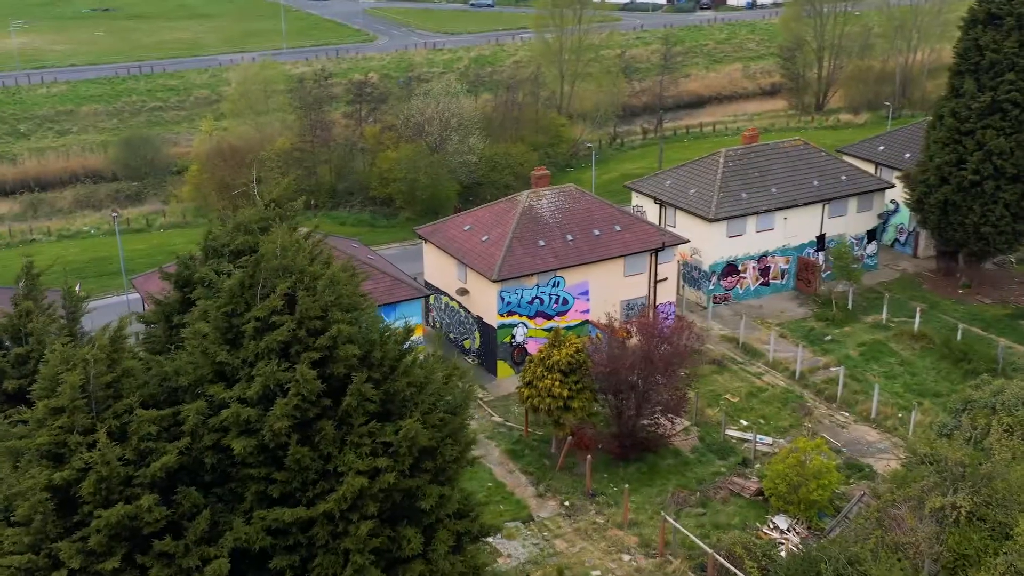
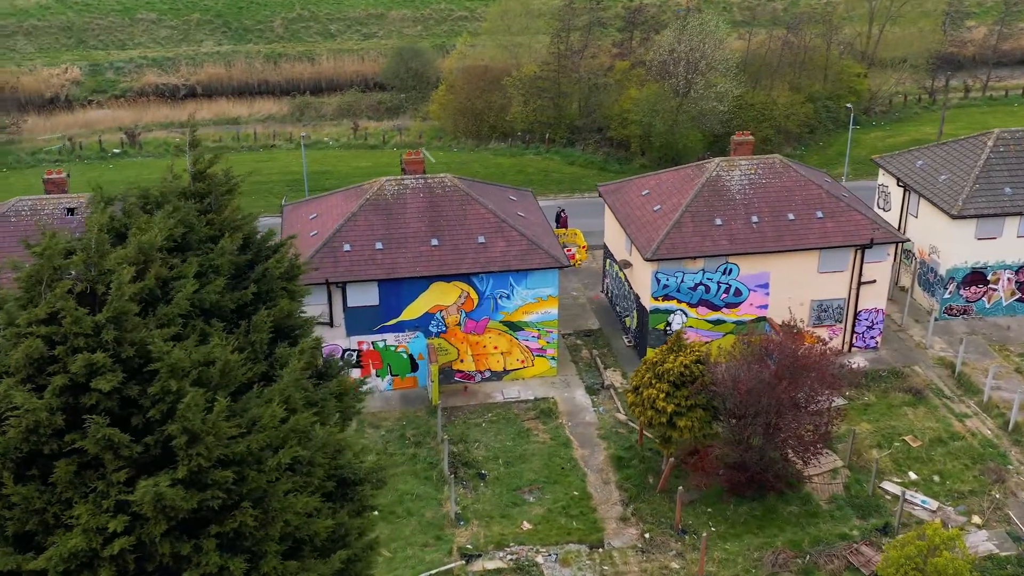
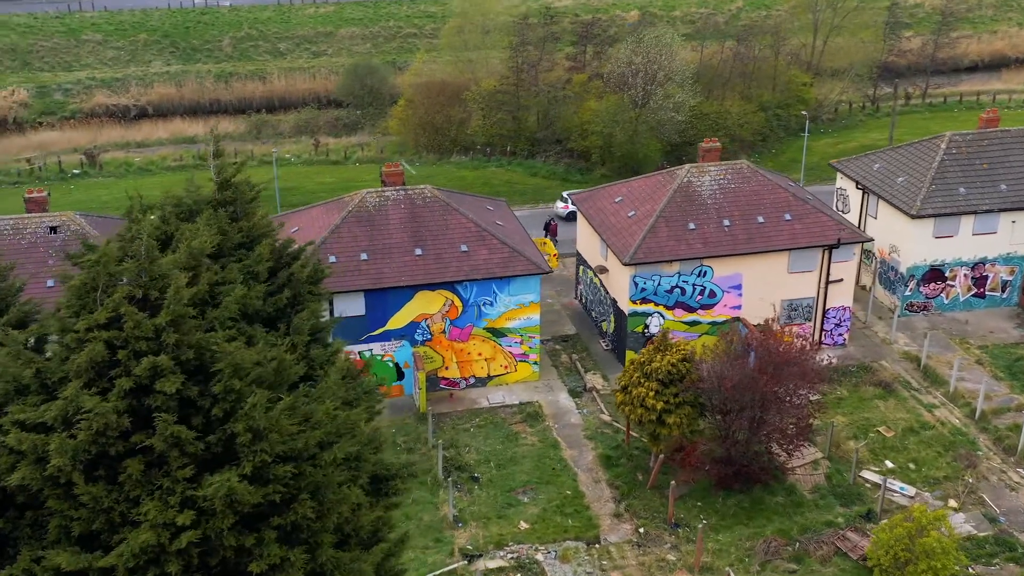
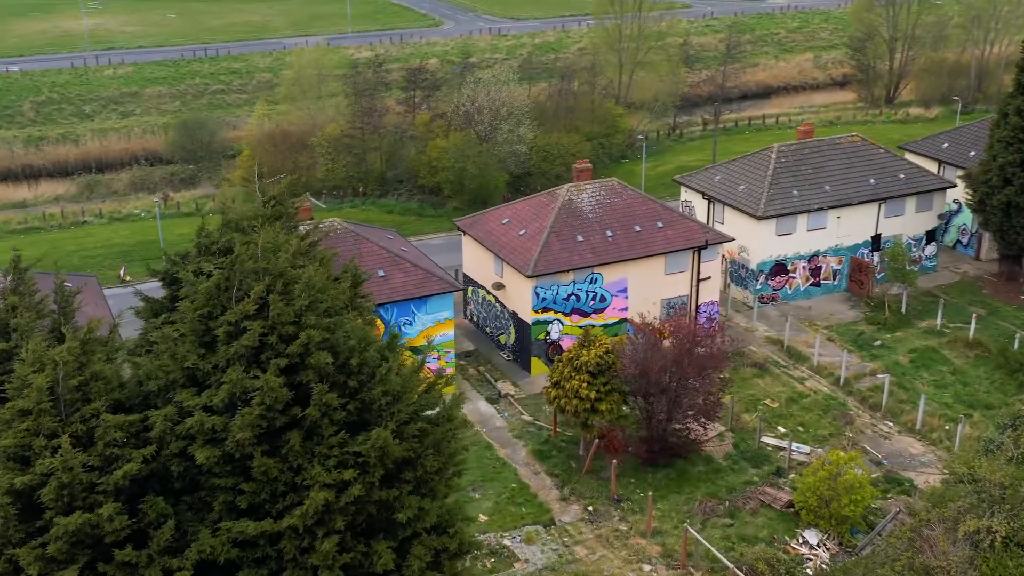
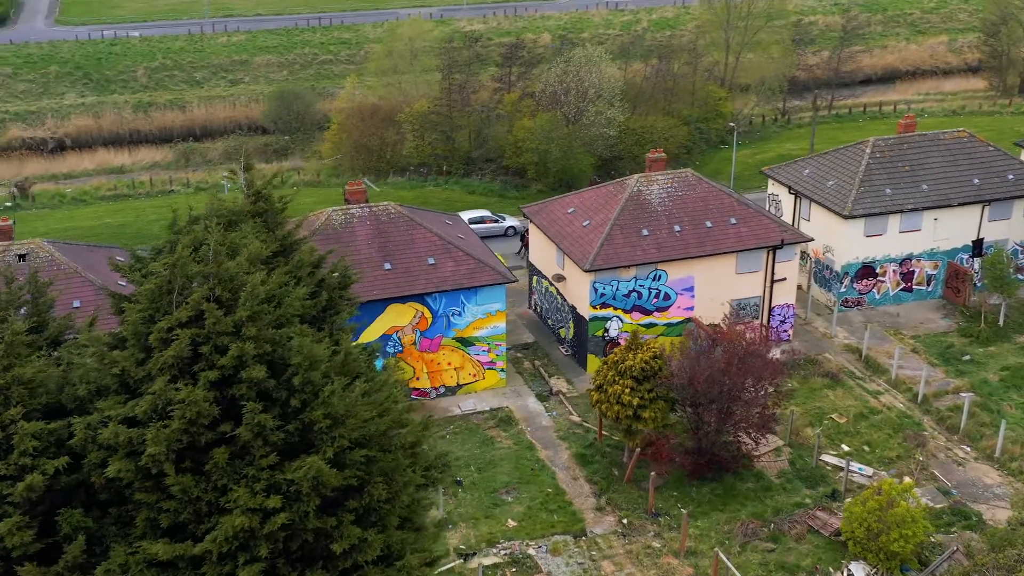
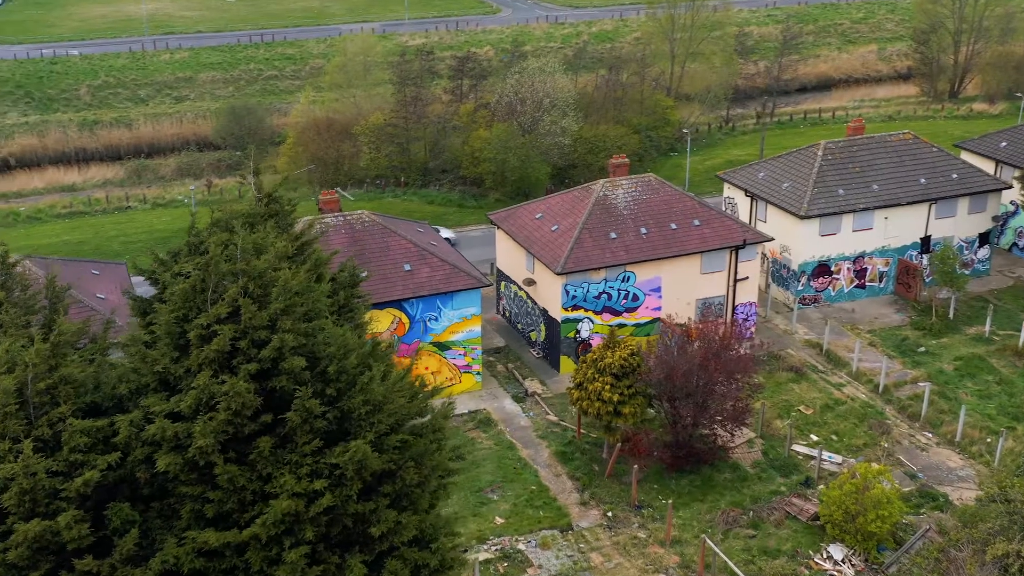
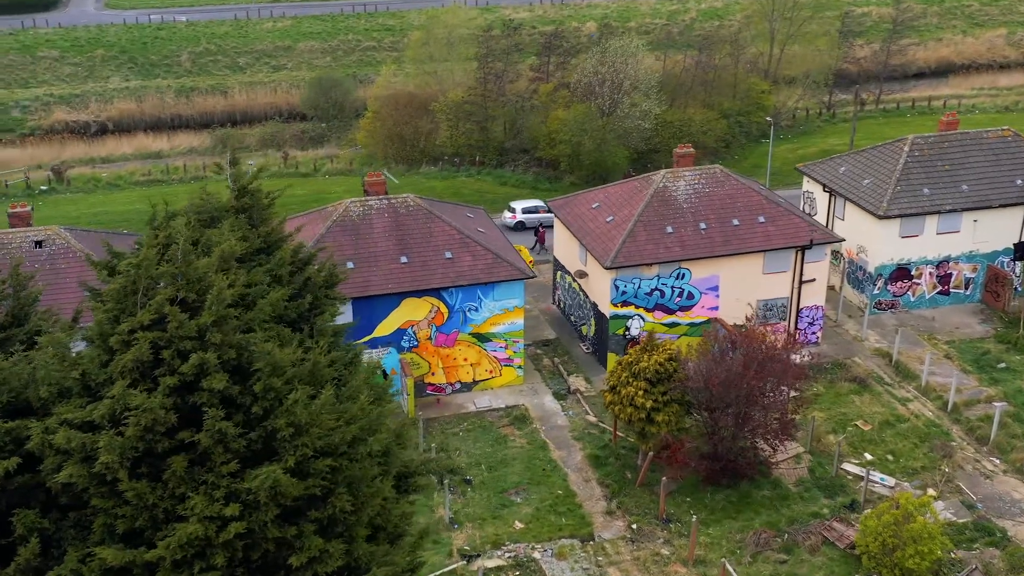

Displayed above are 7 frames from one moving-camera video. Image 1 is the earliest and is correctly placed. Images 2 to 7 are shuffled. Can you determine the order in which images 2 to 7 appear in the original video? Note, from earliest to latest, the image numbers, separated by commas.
4, 6, 5, 7, 3, 2
